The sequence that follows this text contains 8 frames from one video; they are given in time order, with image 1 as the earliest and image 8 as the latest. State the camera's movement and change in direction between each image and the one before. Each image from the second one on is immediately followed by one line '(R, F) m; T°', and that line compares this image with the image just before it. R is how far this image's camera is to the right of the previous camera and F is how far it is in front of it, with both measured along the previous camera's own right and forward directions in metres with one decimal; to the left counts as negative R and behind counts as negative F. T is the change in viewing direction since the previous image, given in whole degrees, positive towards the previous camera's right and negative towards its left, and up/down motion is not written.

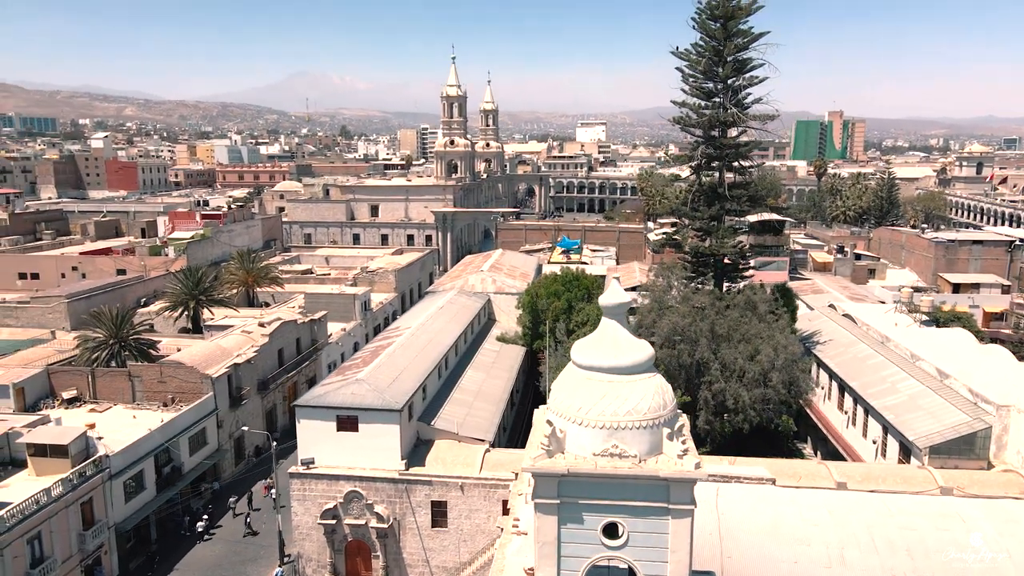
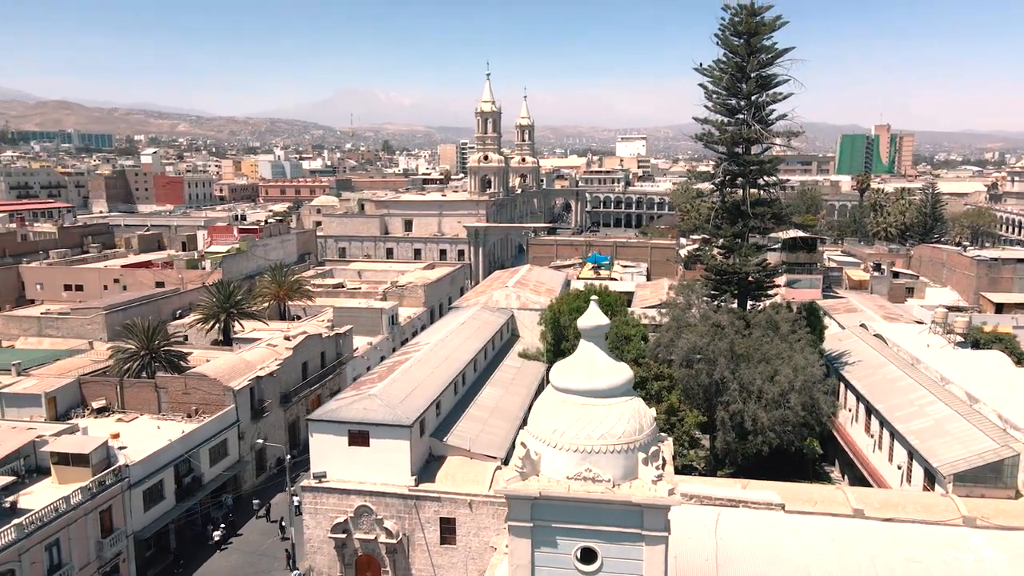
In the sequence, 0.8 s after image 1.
(+0.8, 0.0) m; -3°
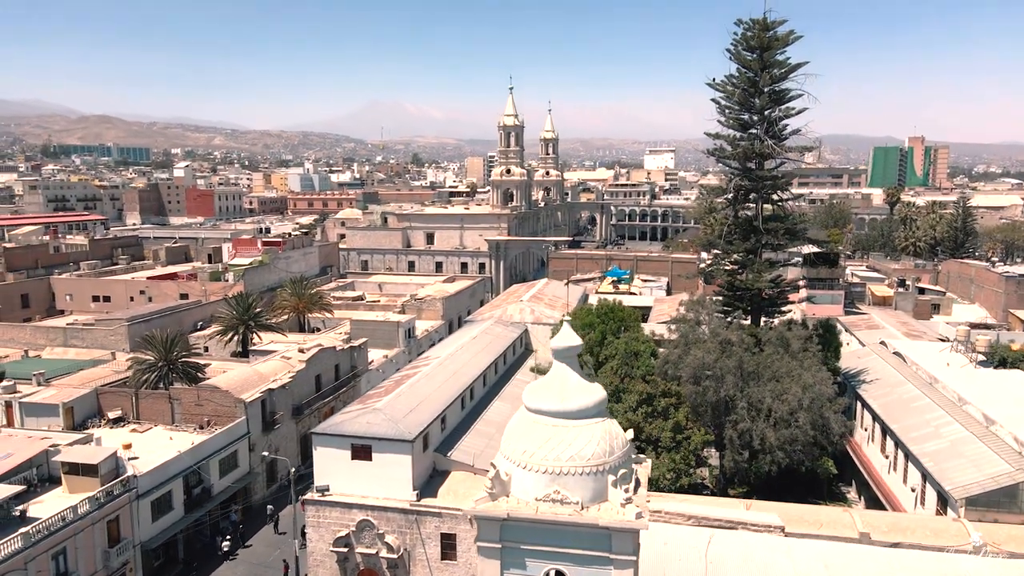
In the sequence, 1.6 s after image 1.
(+0.7, 0.0) m; -2°
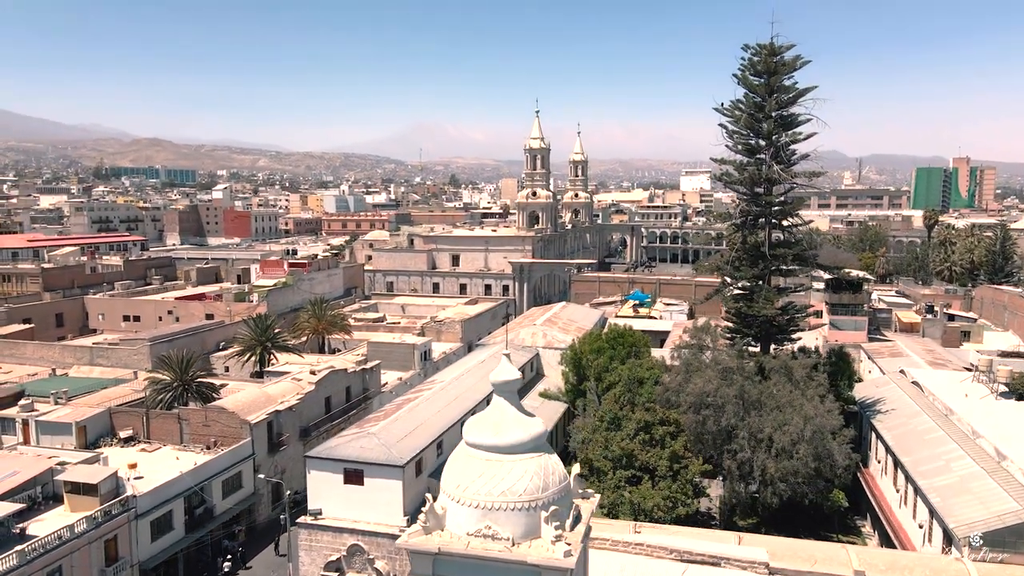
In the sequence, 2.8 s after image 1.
(+1.2, 0.0) m; -3°
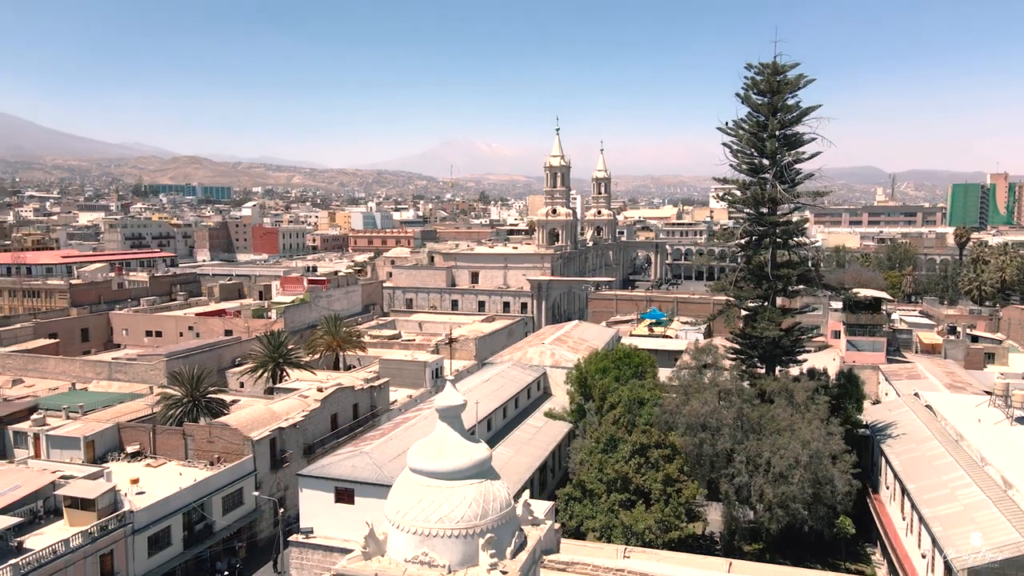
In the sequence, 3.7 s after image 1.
(+1.0, 0.0) m; -2°
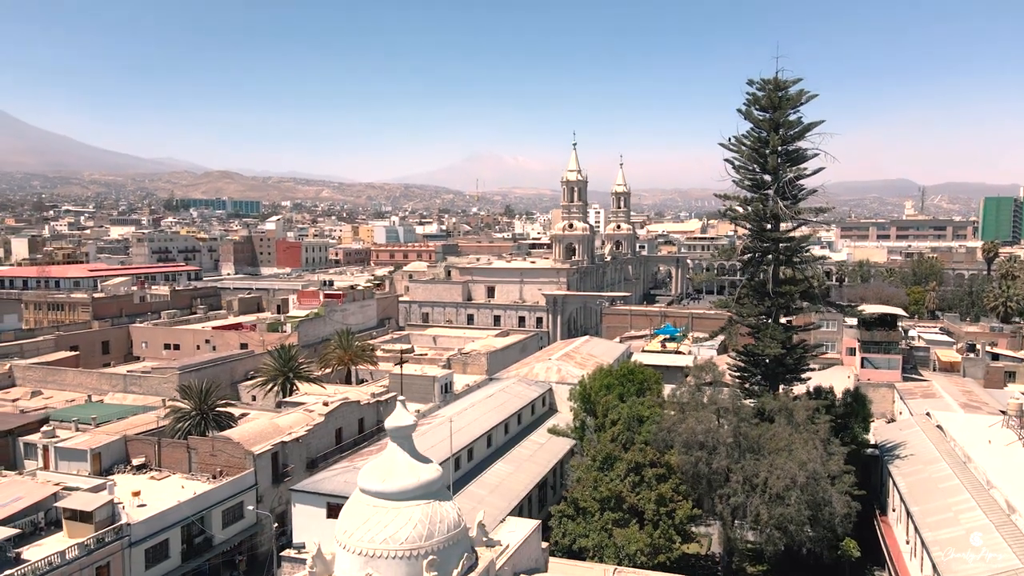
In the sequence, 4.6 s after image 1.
(+0.9, 0.0) m; -2°
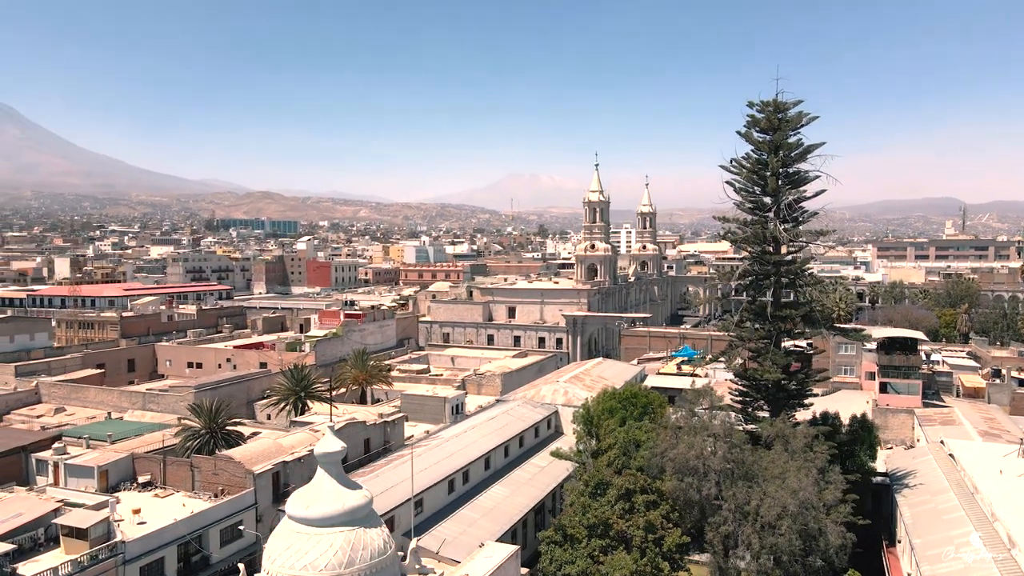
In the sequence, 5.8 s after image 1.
(+1.3, 0.0) m; -3°
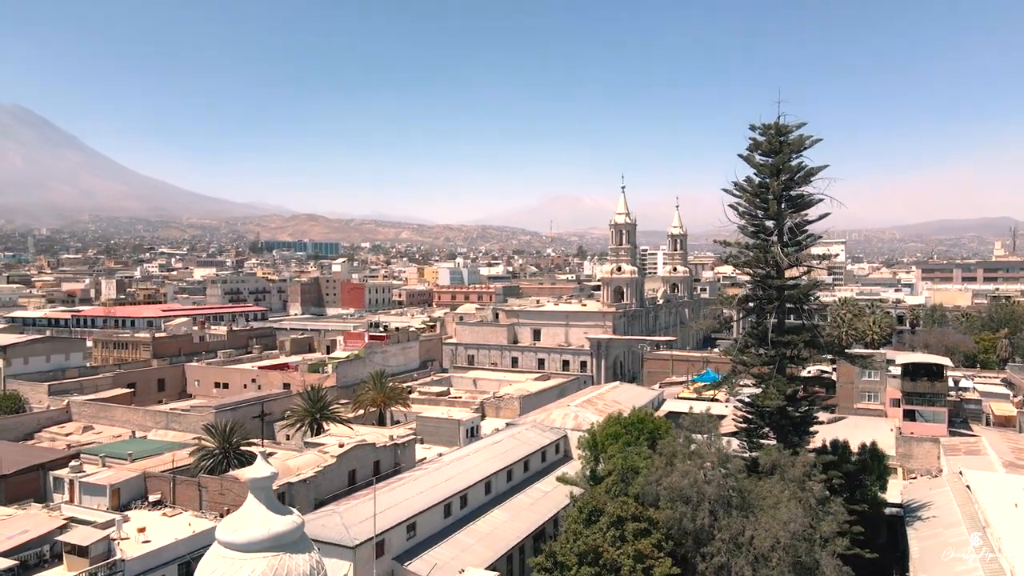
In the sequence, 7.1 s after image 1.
(+1.4, -0.1) m; -3°
